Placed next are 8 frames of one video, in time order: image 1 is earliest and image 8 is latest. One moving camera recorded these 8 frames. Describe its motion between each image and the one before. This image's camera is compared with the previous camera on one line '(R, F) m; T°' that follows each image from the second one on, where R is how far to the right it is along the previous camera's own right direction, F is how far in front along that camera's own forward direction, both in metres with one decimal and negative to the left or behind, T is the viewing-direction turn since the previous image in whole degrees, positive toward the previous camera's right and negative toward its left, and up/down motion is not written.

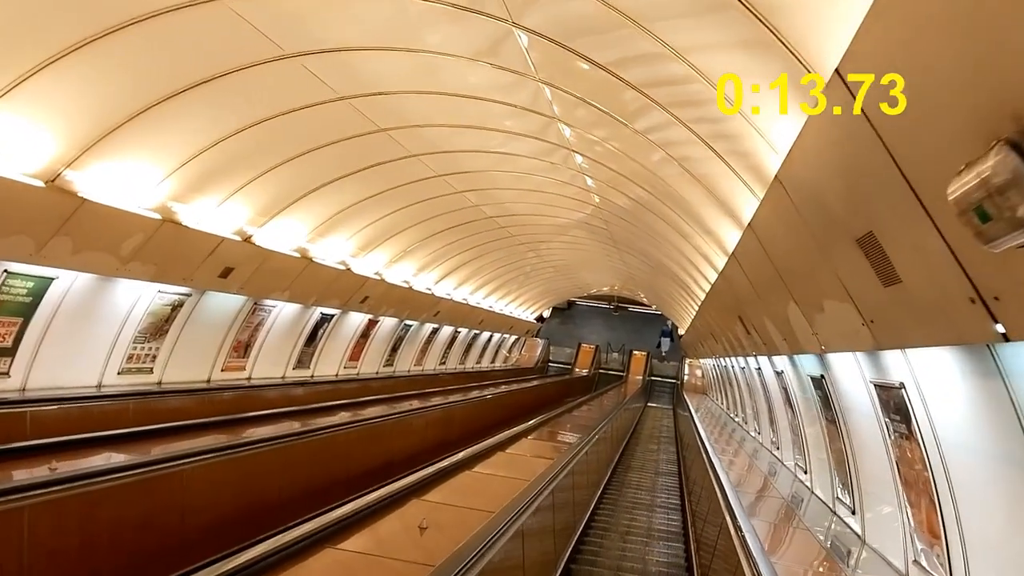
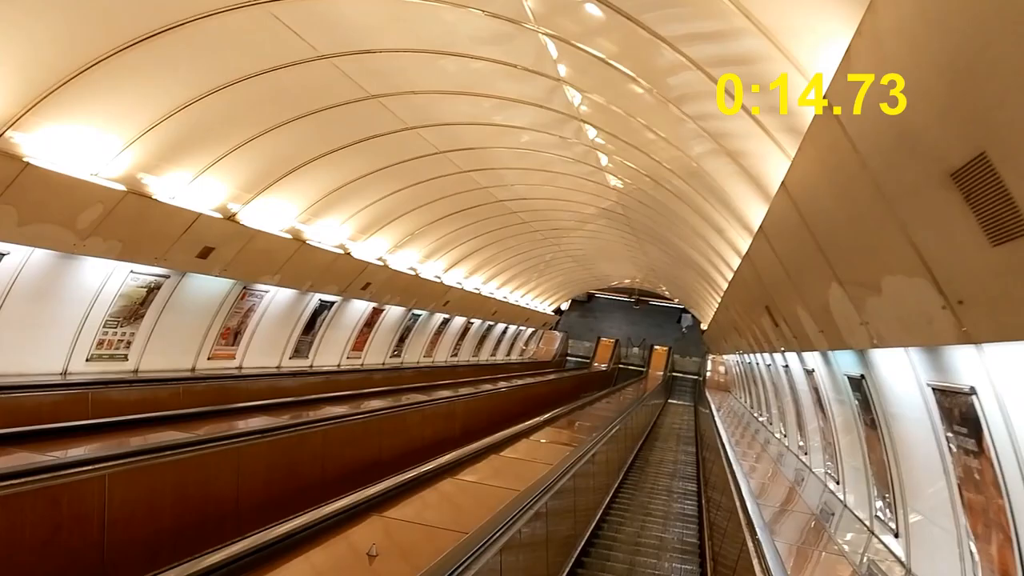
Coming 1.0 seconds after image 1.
(+0.2, +1.1) m; -1°
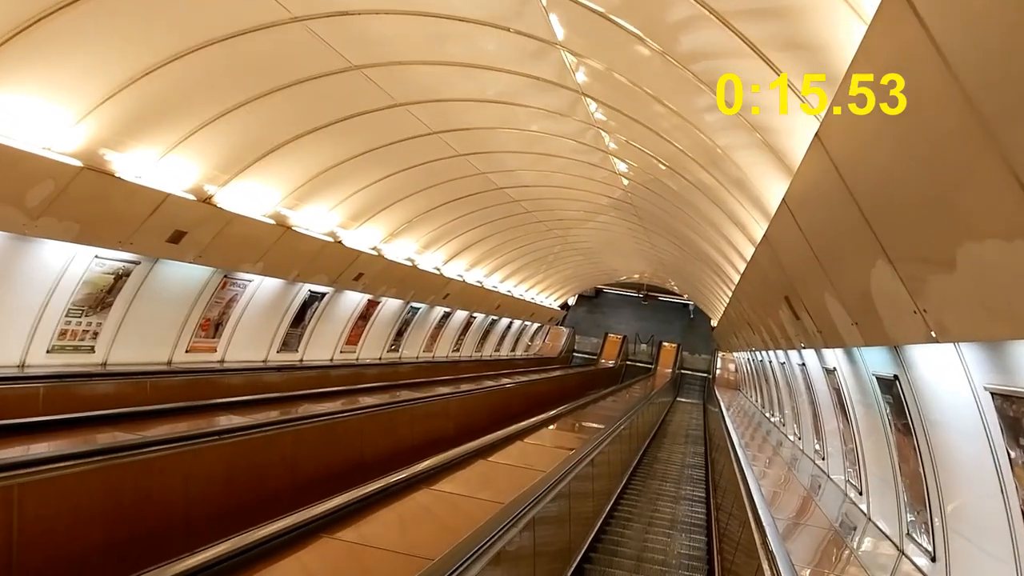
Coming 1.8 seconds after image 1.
(+0.2, +0.8) m; -1°
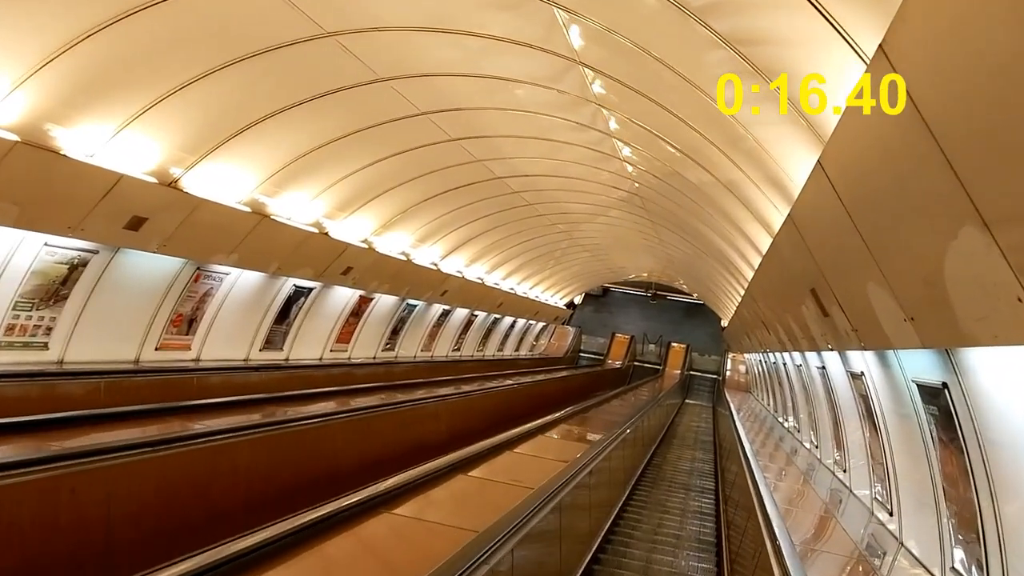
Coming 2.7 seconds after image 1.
(+0.2, +1.0) m; -1°
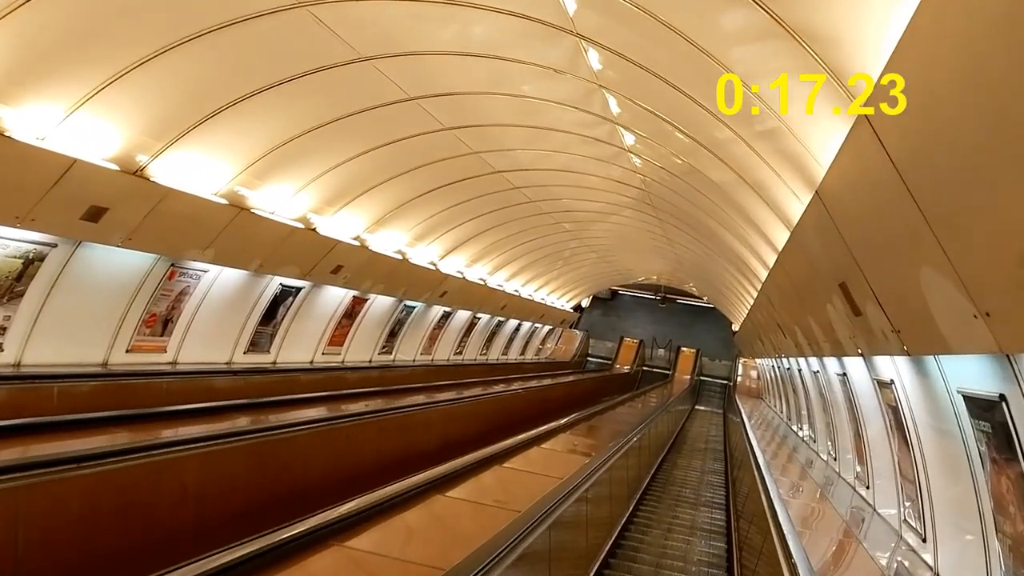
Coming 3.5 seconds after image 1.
(+0.2, +0.8) m; -1°
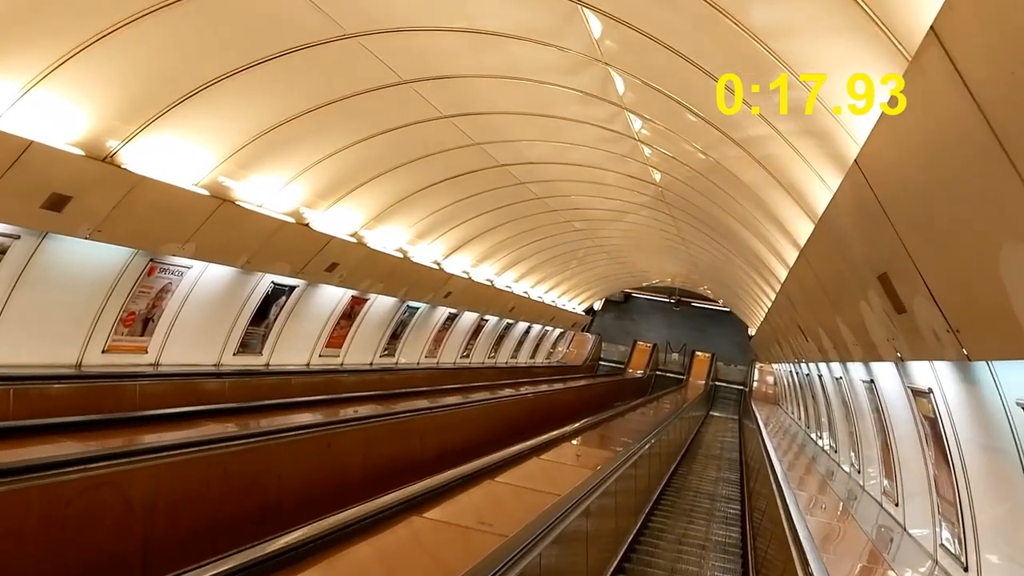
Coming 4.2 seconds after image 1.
(+0.2, +0.7) m; -1°
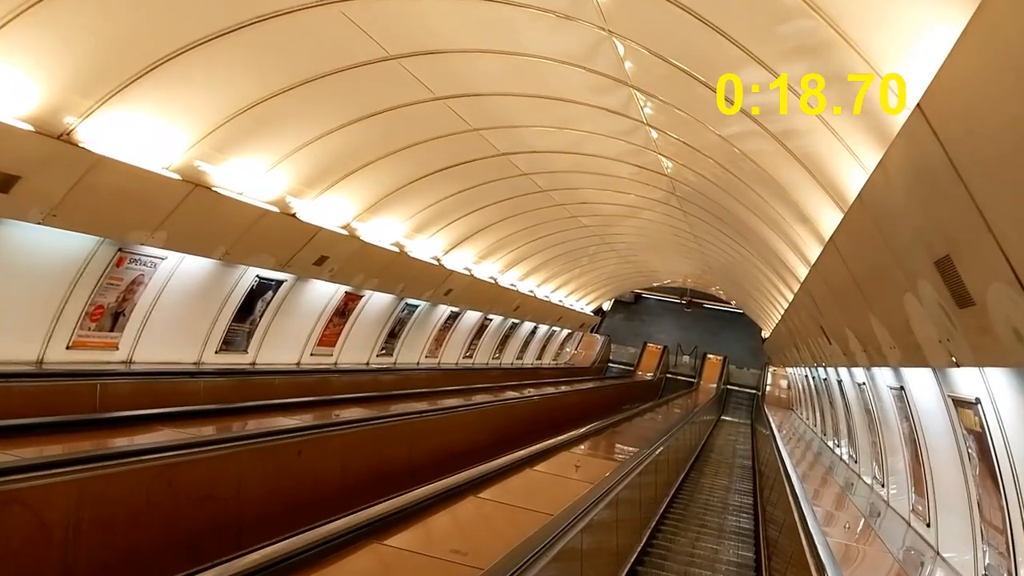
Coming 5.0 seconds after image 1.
(+0.2, +0.8) m; -1°
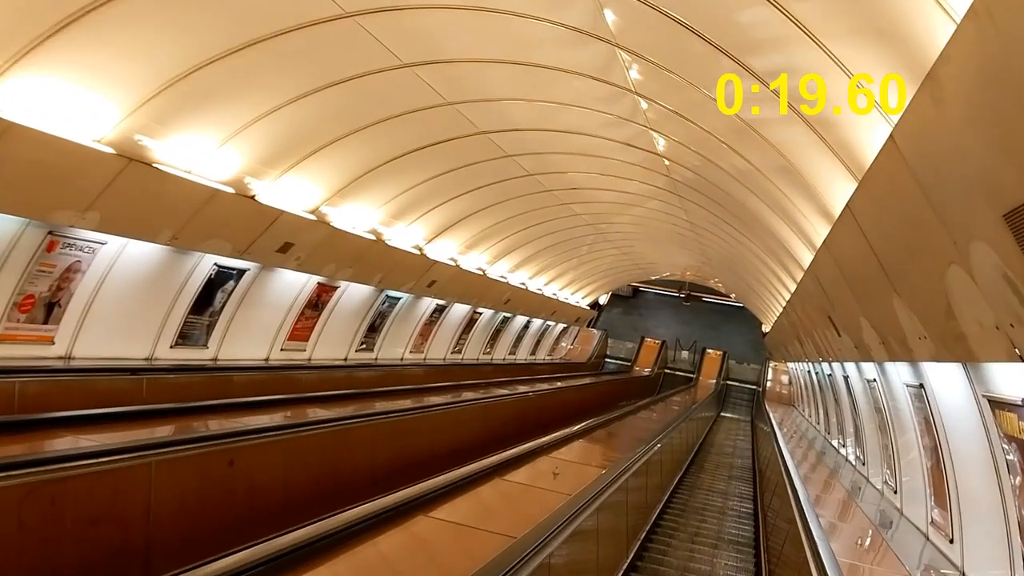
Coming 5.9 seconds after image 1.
(+0.3, +1.0) m; 0°
